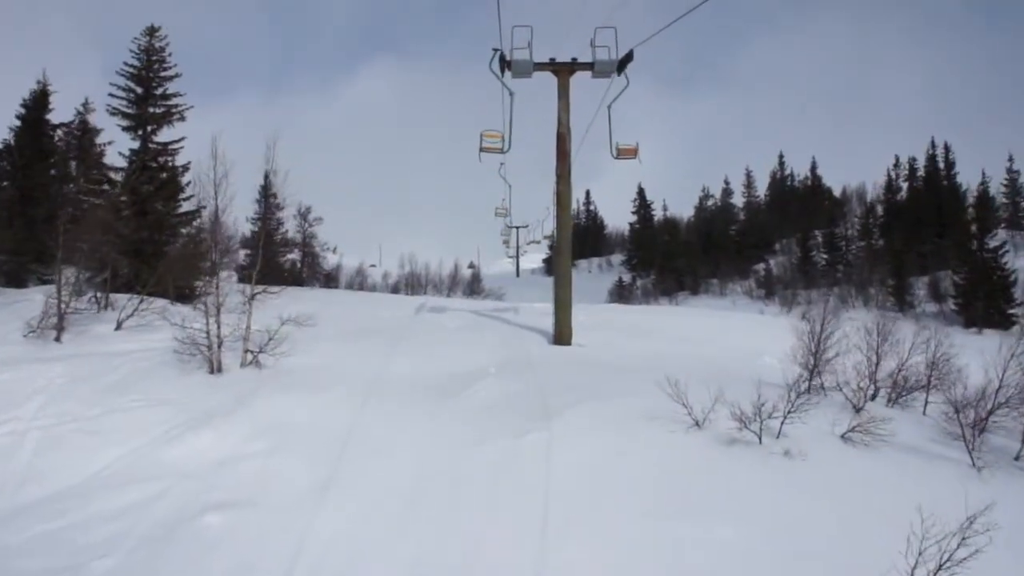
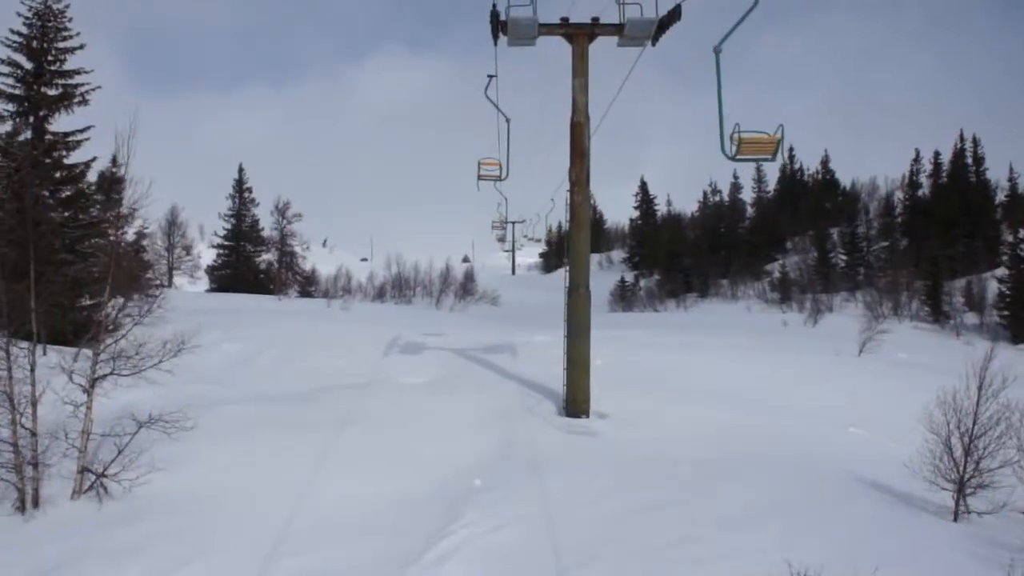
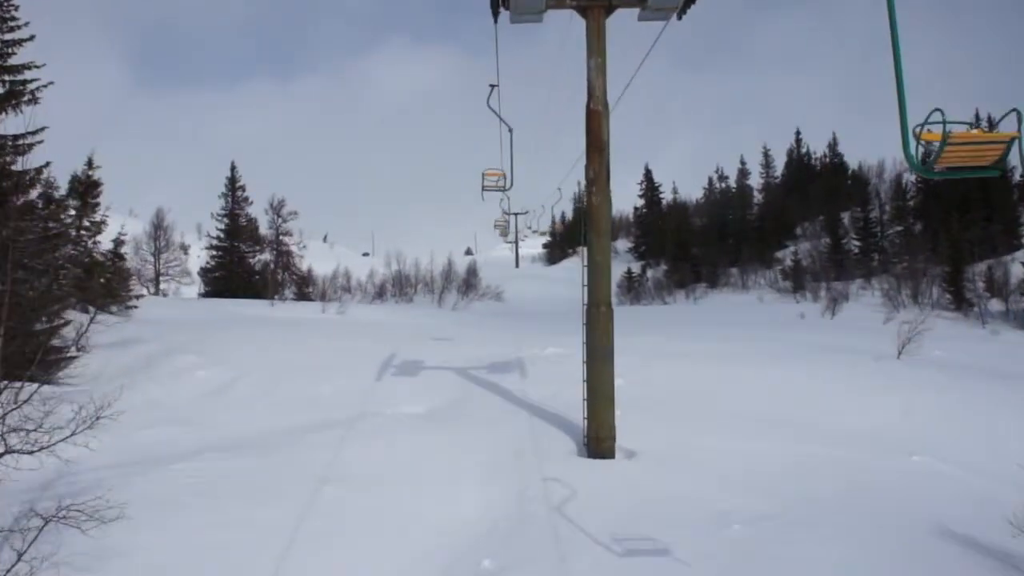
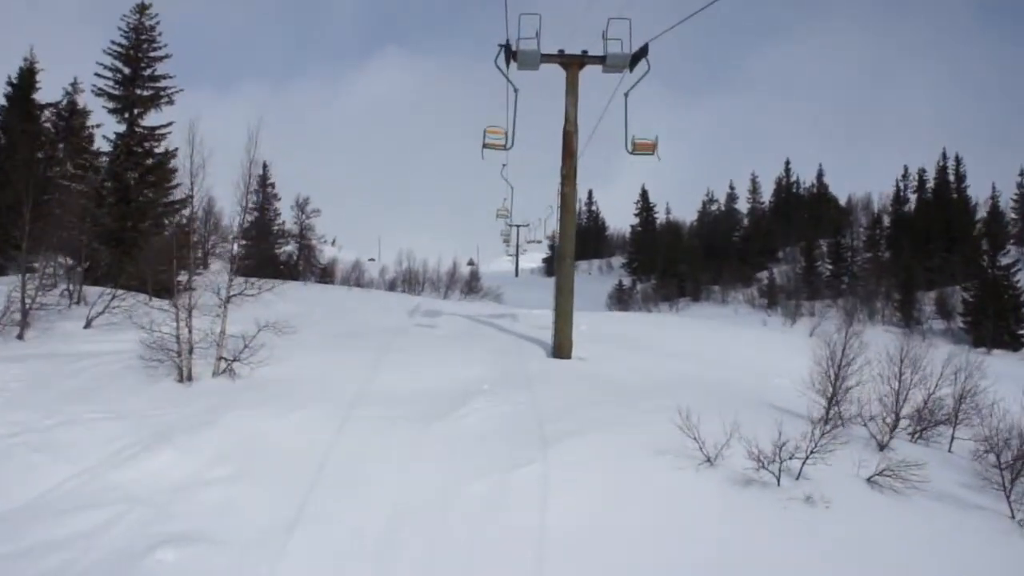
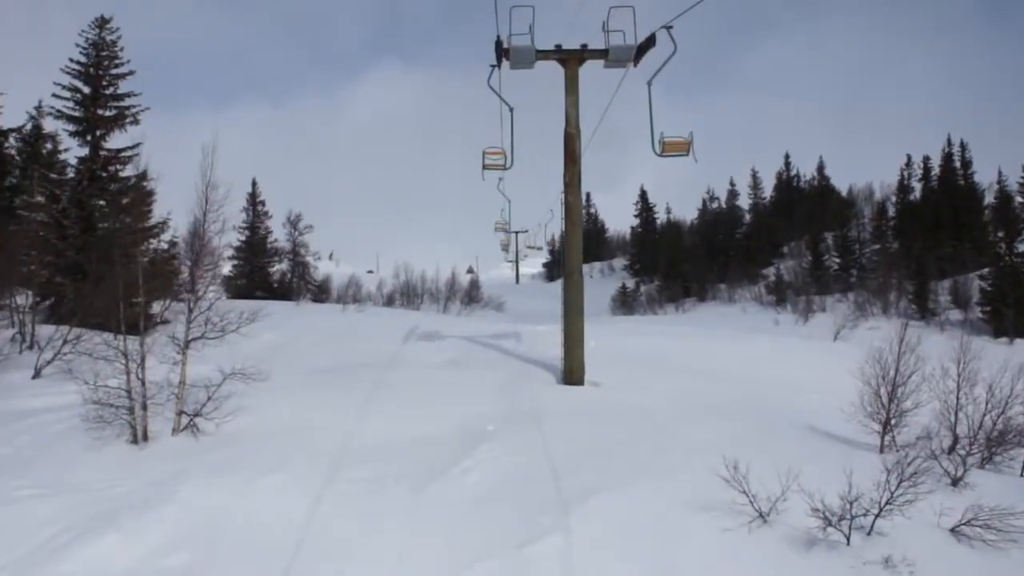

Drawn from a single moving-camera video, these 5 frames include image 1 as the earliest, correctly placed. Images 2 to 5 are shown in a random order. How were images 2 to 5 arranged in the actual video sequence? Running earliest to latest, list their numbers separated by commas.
4, 5, 2, 3
